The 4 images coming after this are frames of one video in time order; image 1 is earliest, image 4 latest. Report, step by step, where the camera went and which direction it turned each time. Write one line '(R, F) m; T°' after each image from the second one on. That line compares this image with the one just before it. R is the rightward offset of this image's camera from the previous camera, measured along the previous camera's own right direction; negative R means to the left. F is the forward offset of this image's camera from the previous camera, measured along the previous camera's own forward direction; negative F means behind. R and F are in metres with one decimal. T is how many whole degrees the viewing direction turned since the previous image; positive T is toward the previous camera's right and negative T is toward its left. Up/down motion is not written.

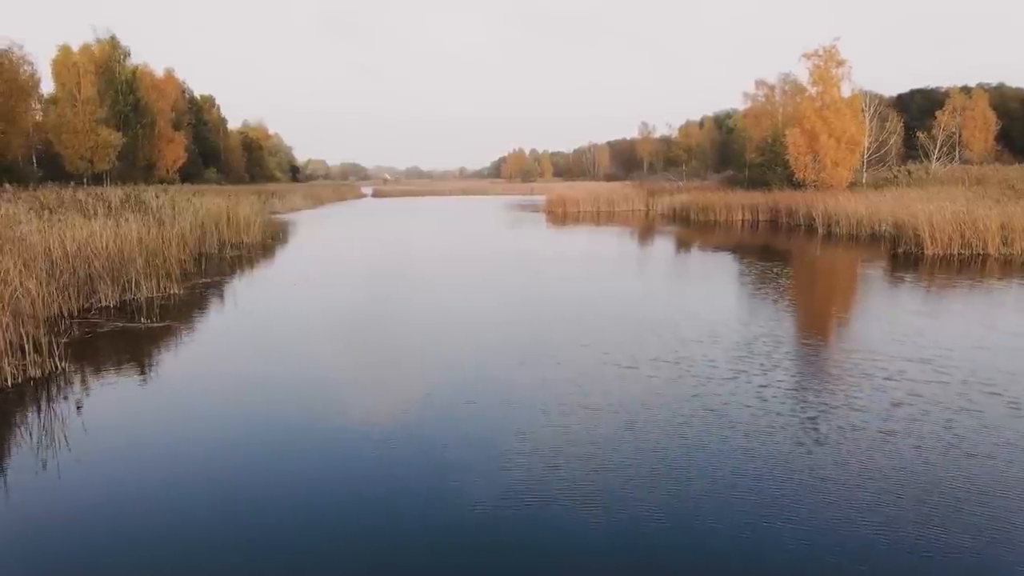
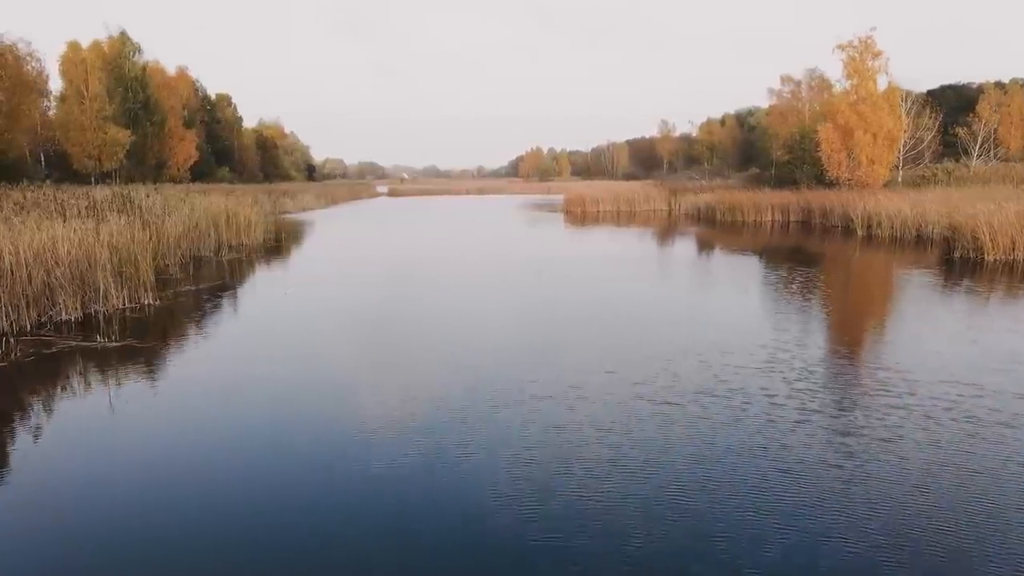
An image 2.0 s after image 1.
(0.0, +0.5) m; -1°
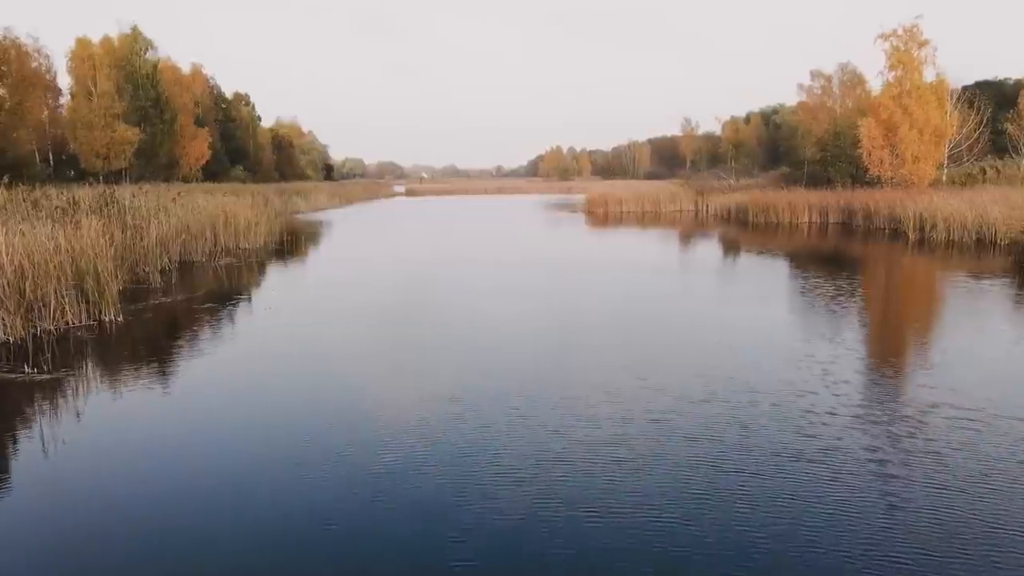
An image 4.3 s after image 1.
(0.0, +0.6) m; -2°
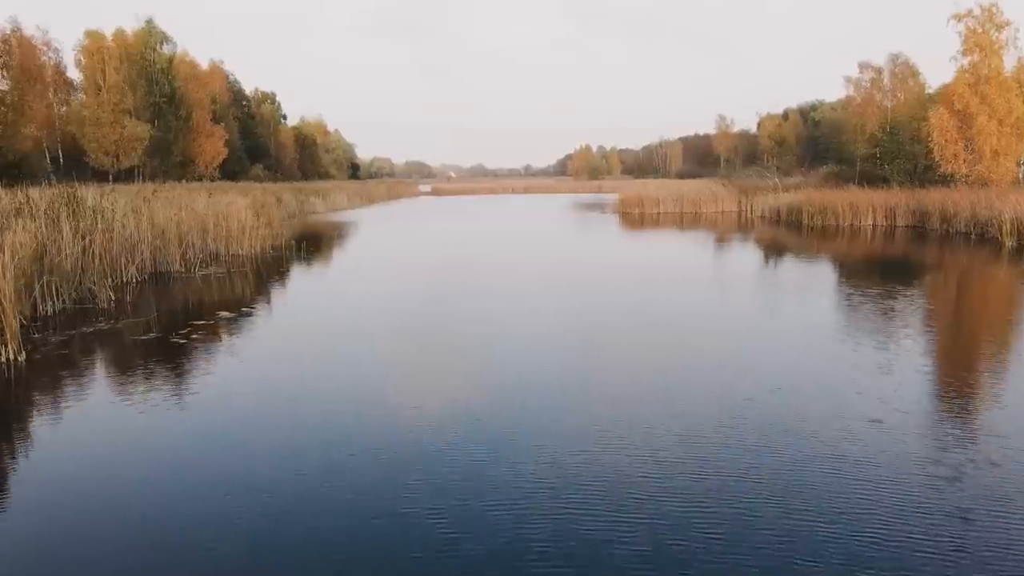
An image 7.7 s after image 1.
(0.0, +0.9) m; -2°
